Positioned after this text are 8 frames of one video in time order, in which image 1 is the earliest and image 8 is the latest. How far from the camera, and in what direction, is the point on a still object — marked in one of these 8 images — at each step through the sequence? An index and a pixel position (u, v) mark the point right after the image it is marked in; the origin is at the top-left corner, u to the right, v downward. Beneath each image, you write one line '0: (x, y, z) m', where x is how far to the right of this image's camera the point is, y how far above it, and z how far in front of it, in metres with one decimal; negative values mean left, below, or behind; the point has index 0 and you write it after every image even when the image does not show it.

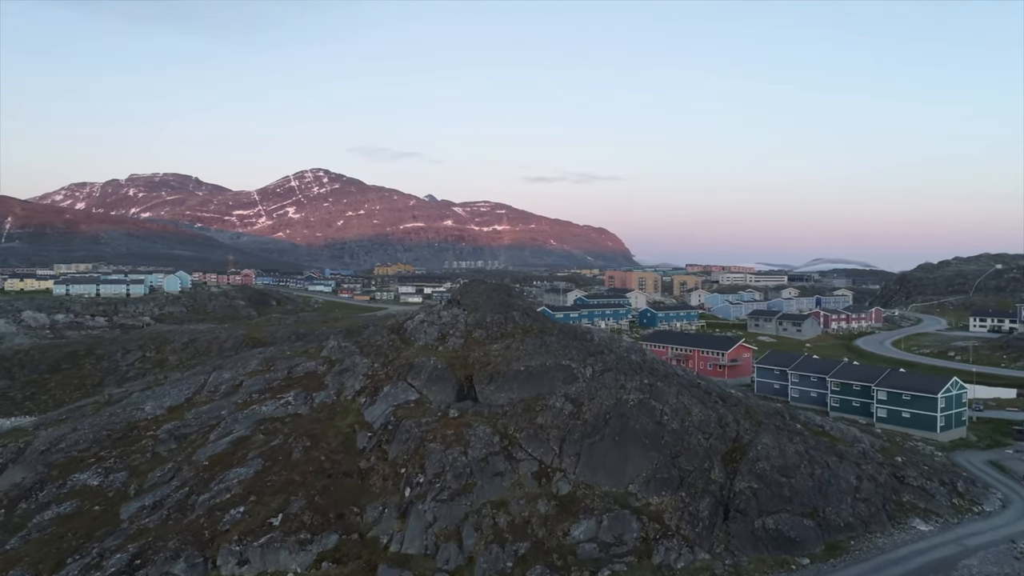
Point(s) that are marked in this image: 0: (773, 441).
0: (+6.2, -3.6, +16.1) m
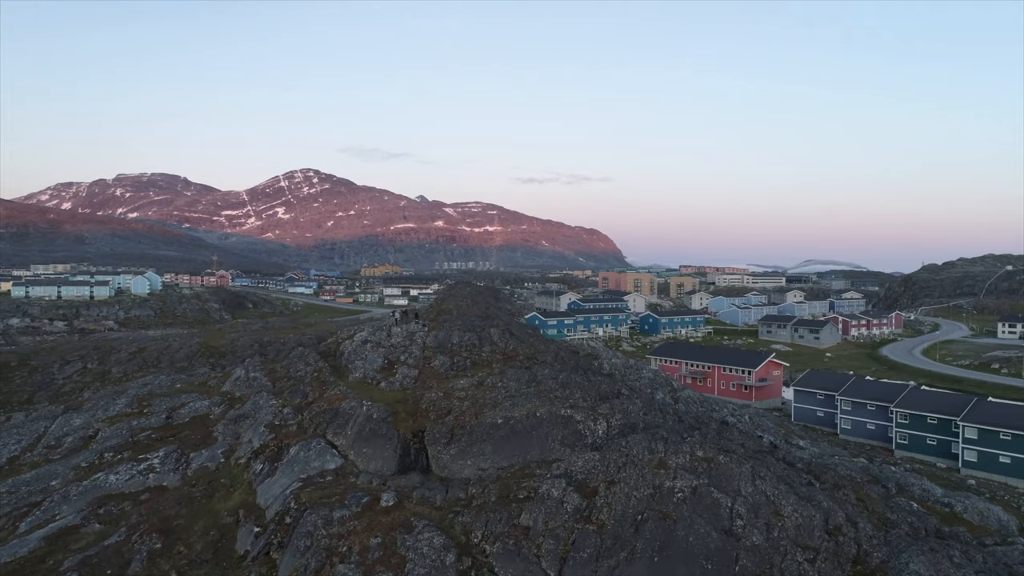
0: (+5.7, -3.8, +9.4) m
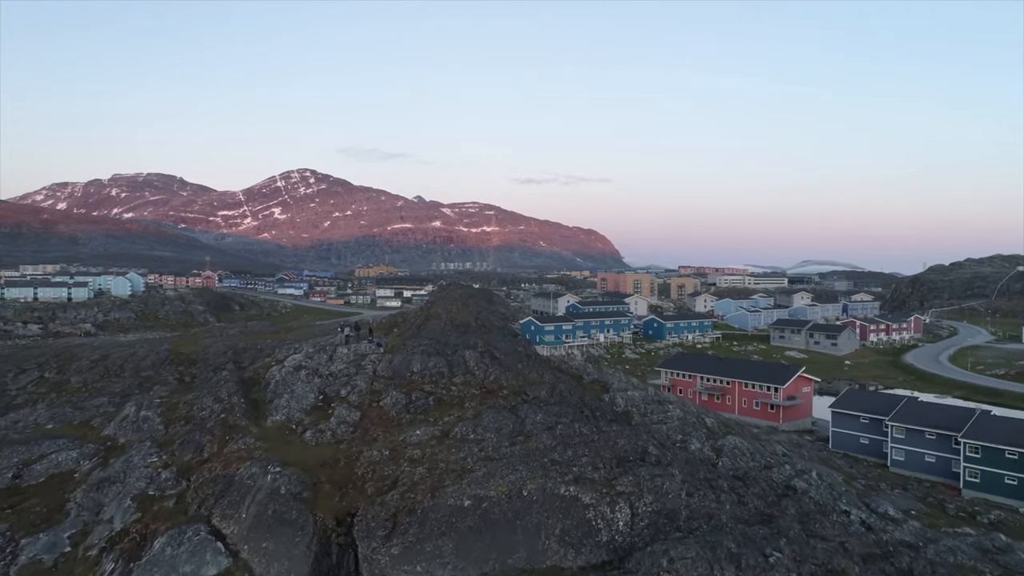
0: (+5.4, -4.0, +5.1) m
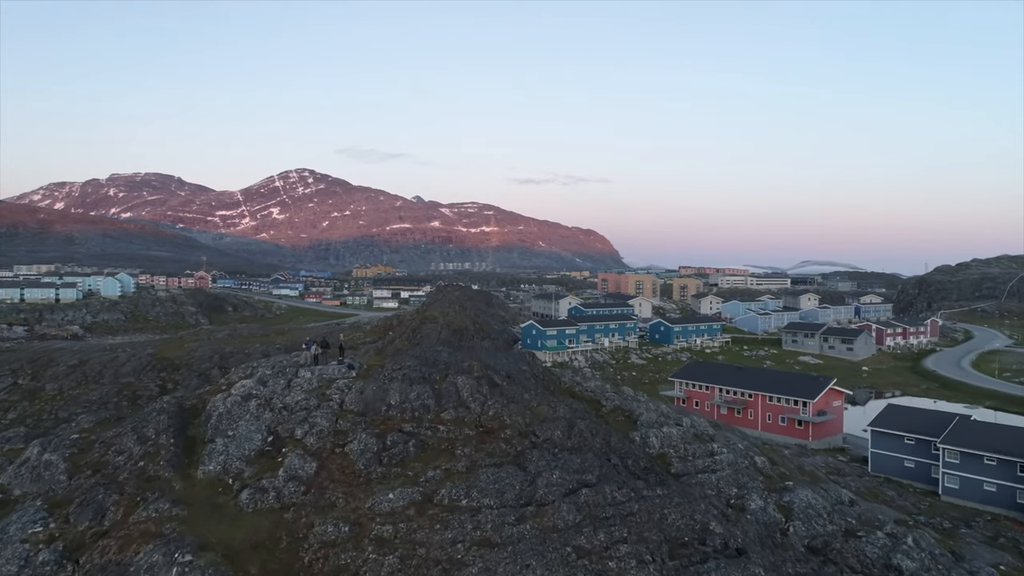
0: (+5.5, -4.1, +2.4) m
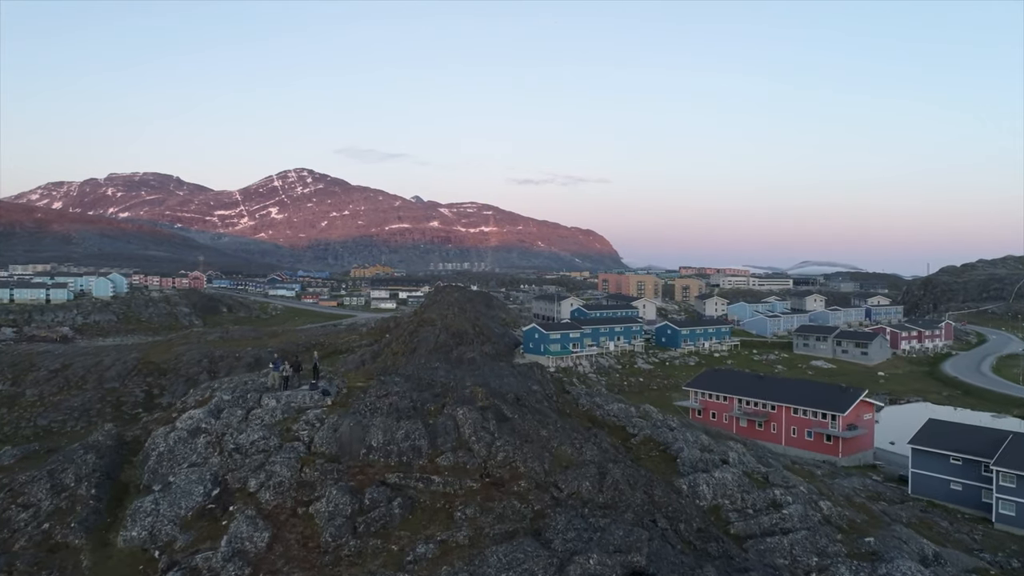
0: (+5.6, -4.2, +0.3) m
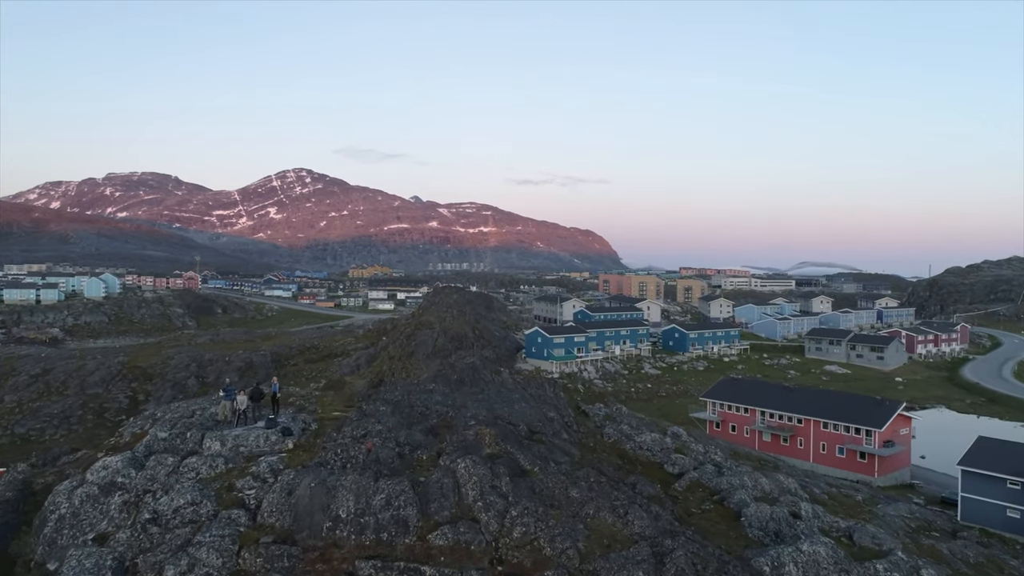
0: (+5.8, -4.3, -1.8) m
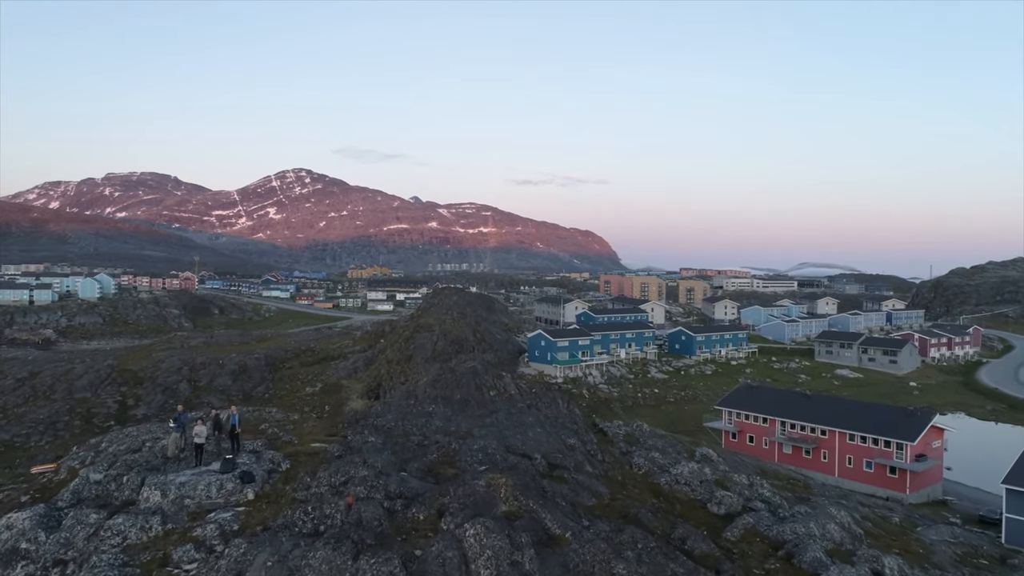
0: (+6.0, -4.4, -3.3) m
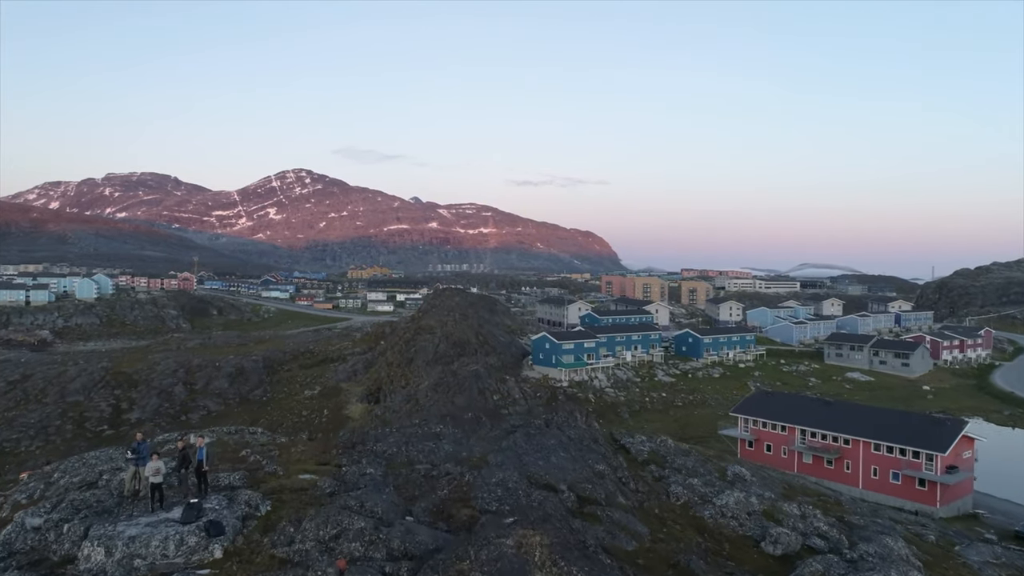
0: (+6.2, -4.4, -4.3) m
